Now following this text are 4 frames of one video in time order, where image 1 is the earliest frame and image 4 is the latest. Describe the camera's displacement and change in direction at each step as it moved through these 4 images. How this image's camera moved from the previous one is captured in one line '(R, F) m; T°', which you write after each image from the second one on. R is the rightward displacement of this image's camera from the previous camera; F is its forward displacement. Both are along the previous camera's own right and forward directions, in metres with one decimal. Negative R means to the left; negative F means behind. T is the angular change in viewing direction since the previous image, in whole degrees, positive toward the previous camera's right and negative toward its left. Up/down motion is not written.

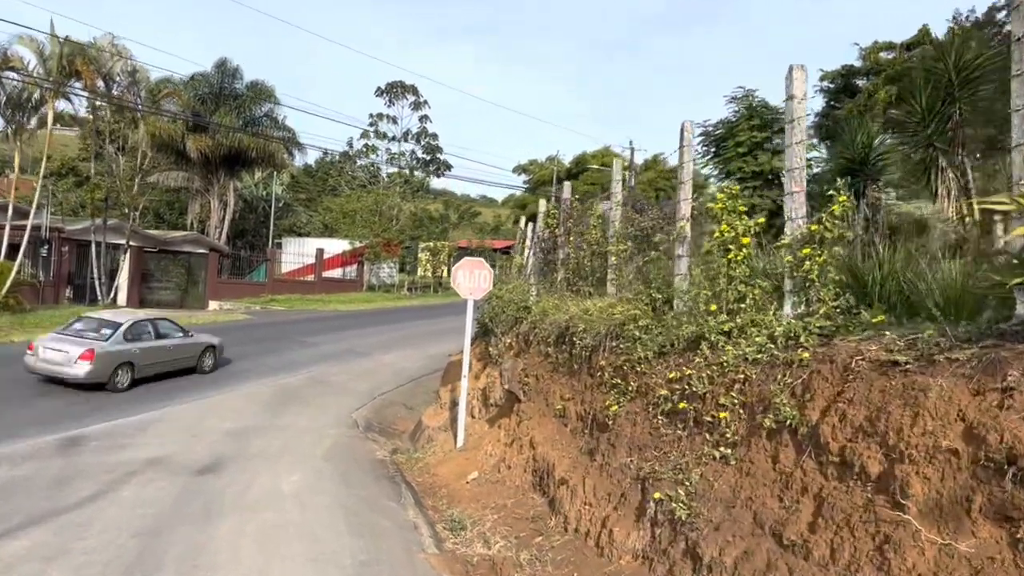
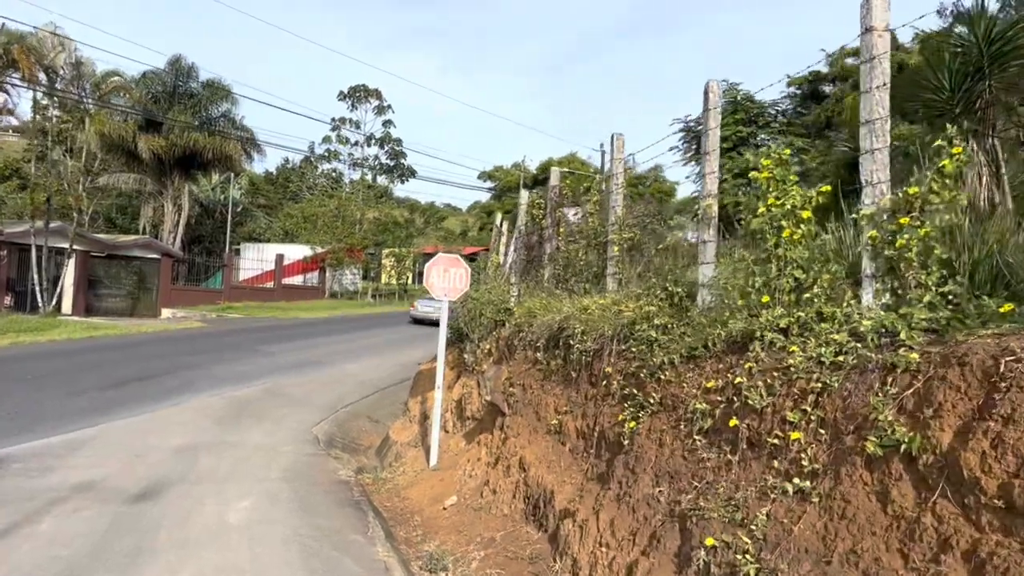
(-0.2, +1.0) m; +2°
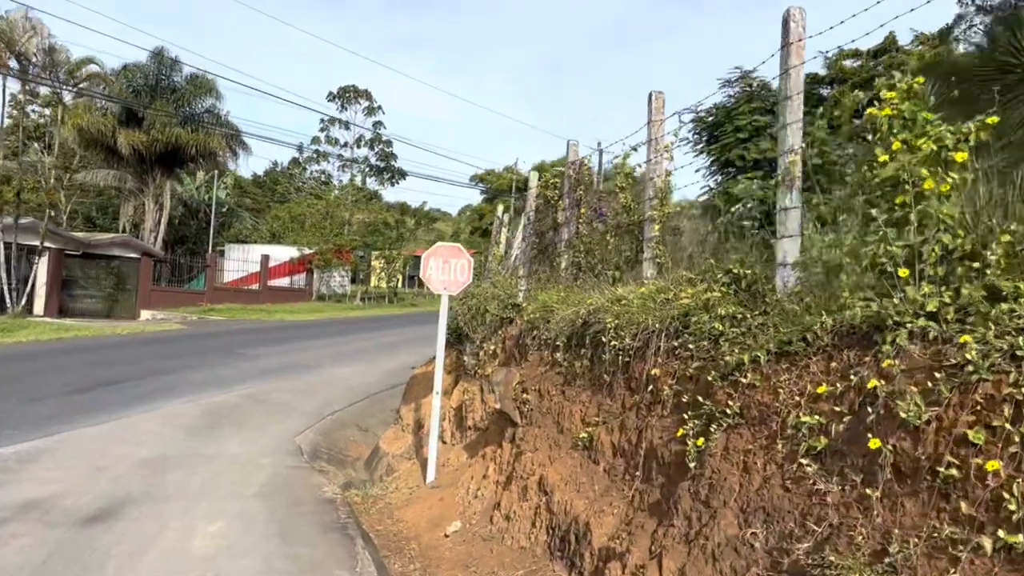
(-0.2, +1.1) m; +1°
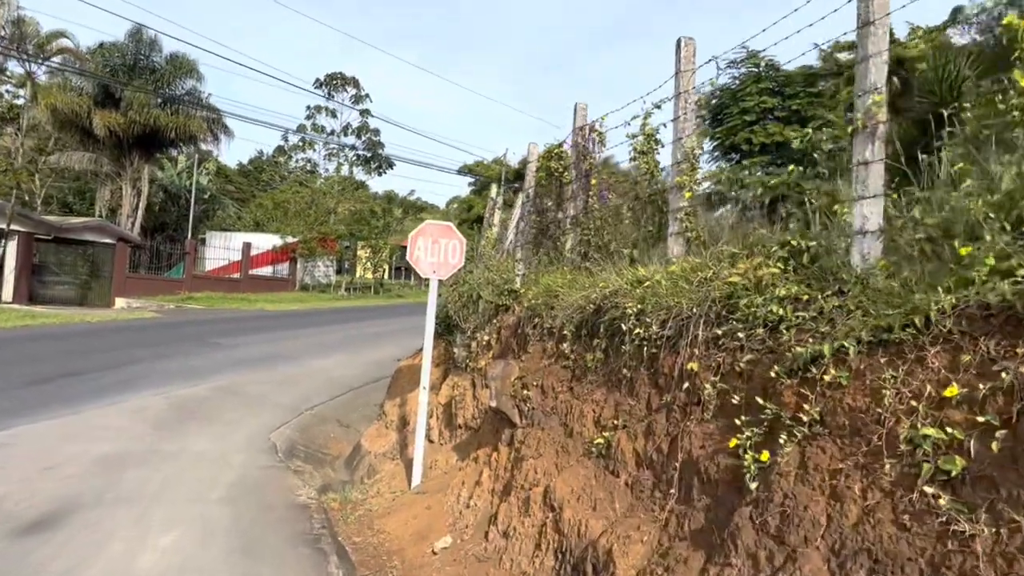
(-0.1, +0.8) m; +1°
